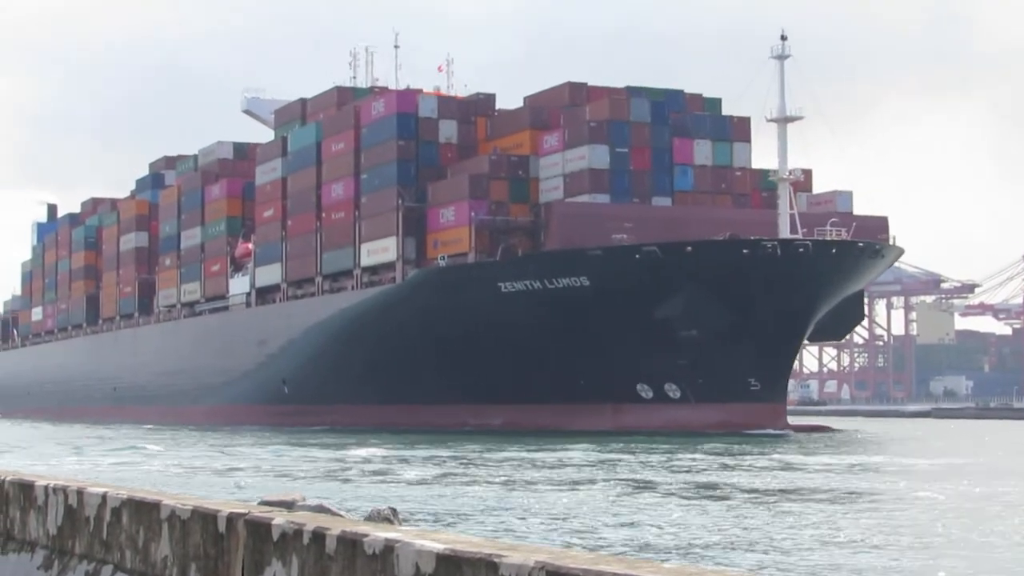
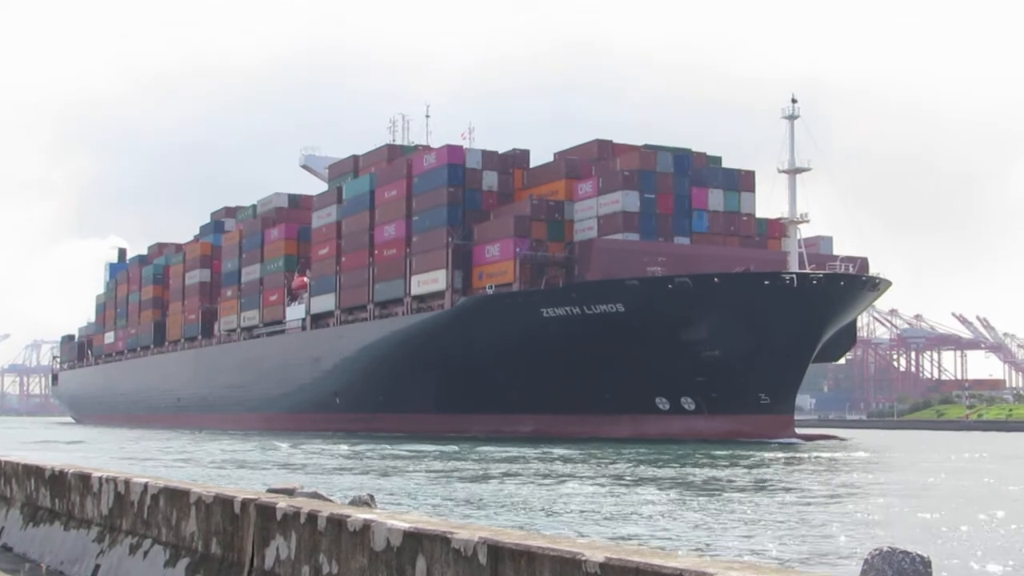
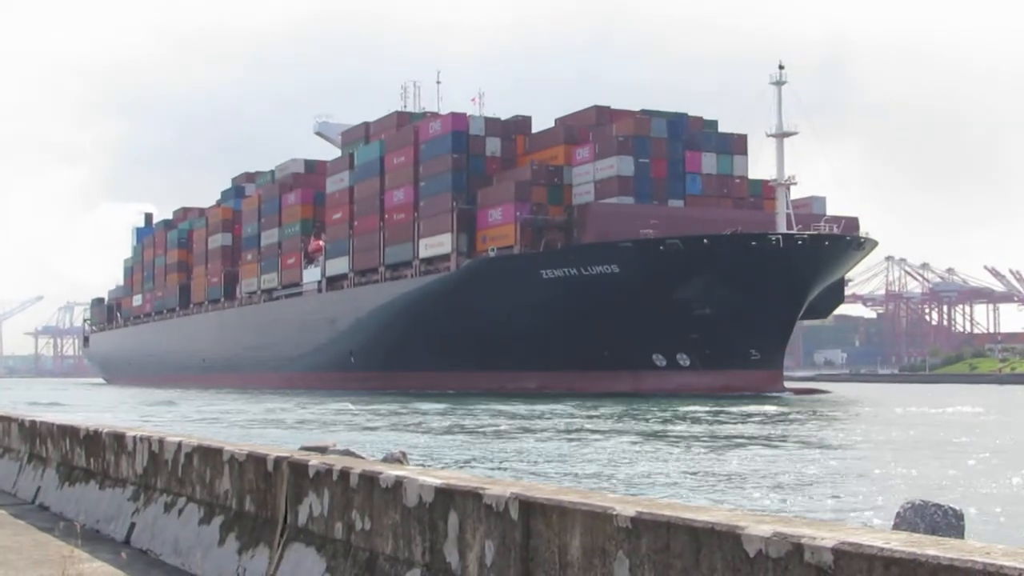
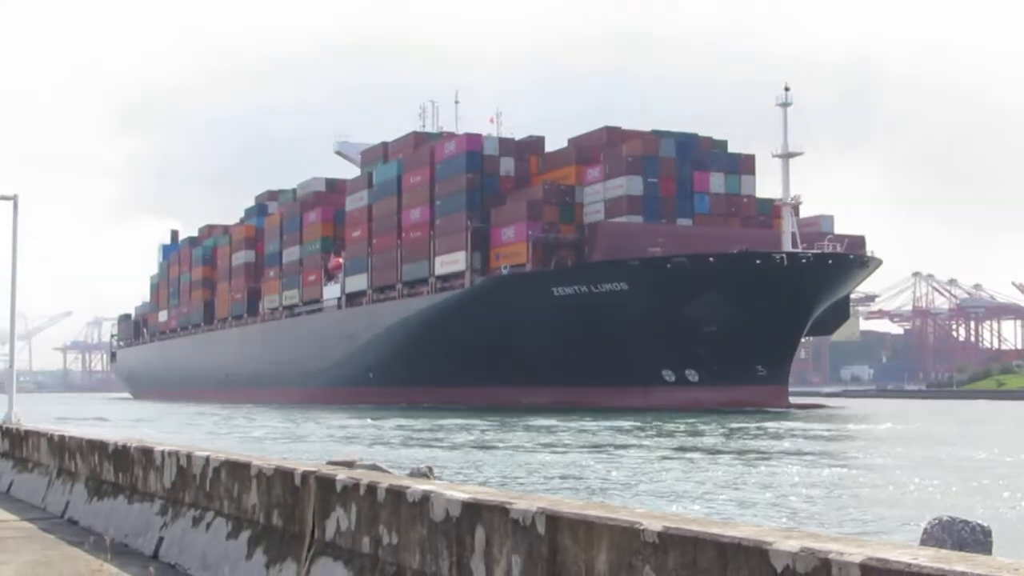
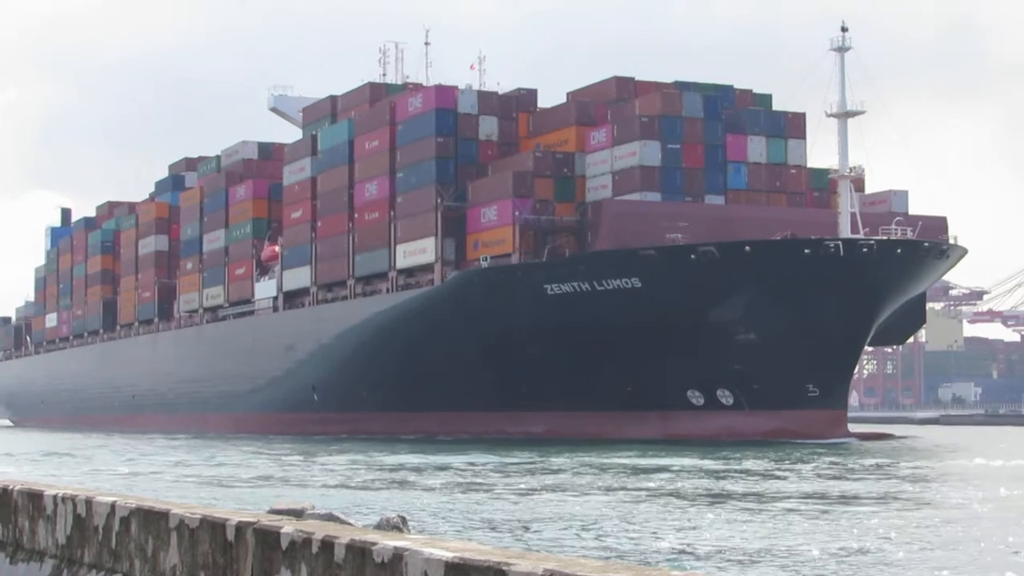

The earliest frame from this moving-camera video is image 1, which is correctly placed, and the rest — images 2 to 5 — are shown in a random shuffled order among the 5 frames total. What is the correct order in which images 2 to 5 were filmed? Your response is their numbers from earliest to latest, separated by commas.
5, 4, 3, 2
